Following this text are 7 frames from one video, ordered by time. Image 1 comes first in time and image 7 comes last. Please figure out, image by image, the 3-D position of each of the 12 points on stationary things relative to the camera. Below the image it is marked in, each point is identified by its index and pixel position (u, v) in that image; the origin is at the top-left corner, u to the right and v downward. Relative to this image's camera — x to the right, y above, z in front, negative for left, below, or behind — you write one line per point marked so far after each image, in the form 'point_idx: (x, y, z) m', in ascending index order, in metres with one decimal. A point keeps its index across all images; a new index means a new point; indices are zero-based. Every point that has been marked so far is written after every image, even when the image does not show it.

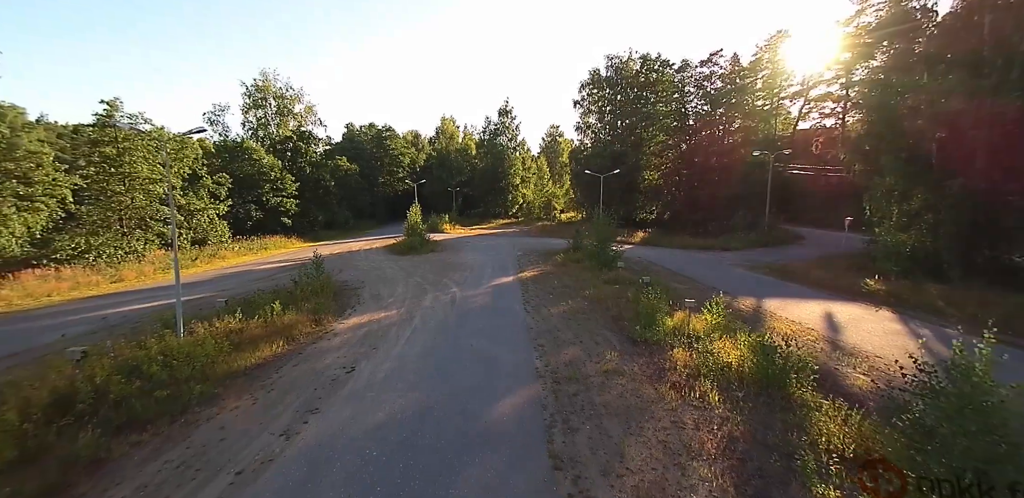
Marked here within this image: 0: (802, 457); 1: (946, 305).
0: (+3.8, -2.8, +5.3) m
1: (+14.0, -1.8, +12.7) m
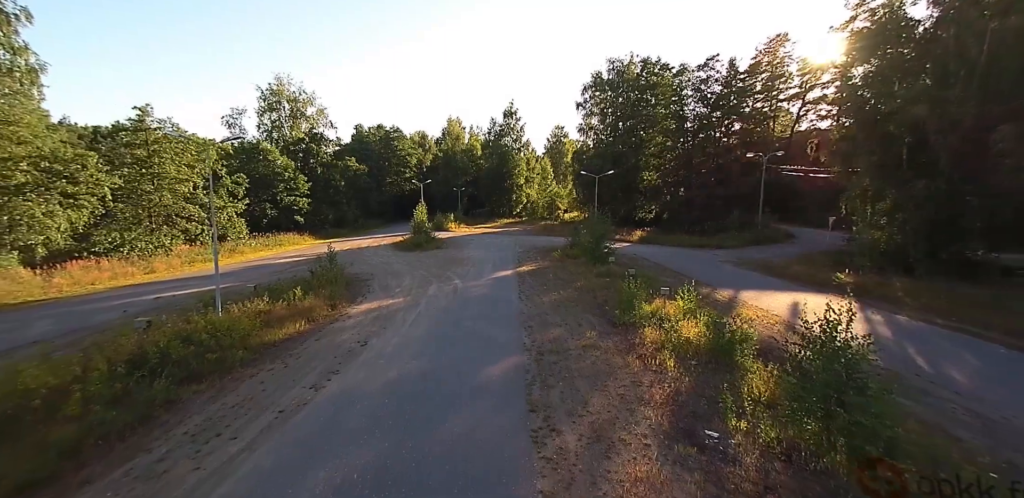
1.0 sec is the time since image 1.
0: (+3.6, -2.5, +6.6) m
1: (+13.8, -1.7, +13.8) m
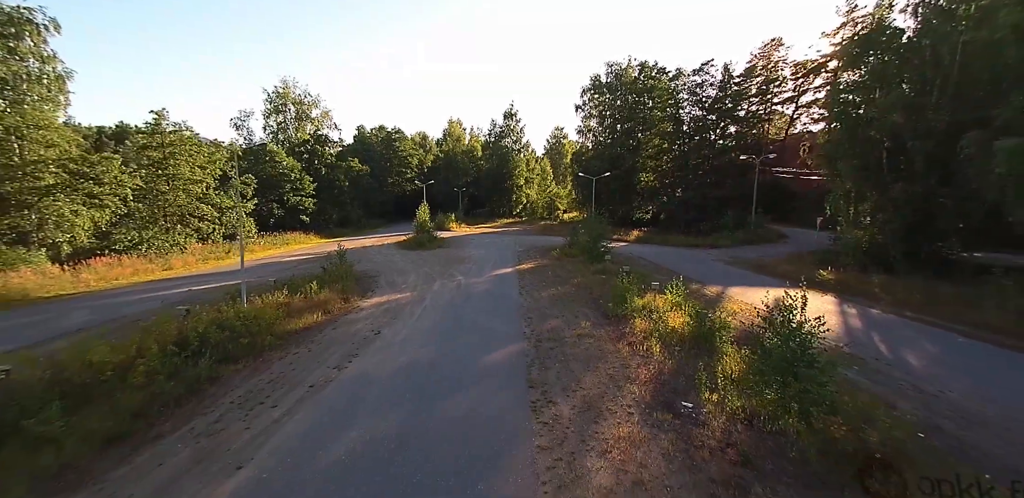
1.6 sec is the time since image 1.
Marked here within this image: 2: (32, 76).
0: (+3.6, -2.5, +7.5) m
1: (+13.9, -1.6, +14.7) m
2: (-19.2, +7.0, +16.0) m
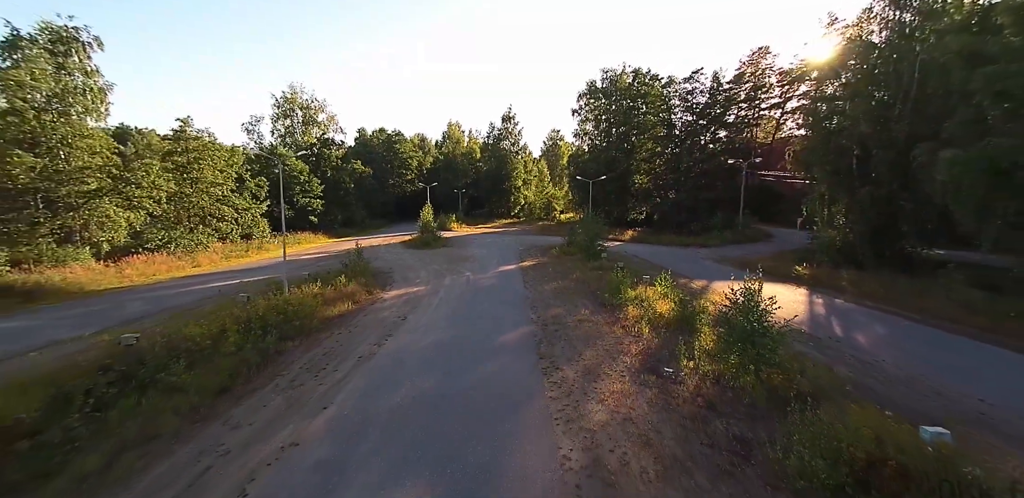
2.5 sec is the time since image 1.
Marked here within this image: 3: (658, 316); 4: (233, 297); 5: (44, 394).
0: (+3.9, -2.4, +9.1) m
1: (+14.1, -1.5, +16.4) m
2: (-19.0, +7.1, +17.4) m
3: (+4.3, -2.0, +11.4) m
4: (-8.6, -1.5, +12.0) m
5: (-7.0, -2.1, +5.9) m
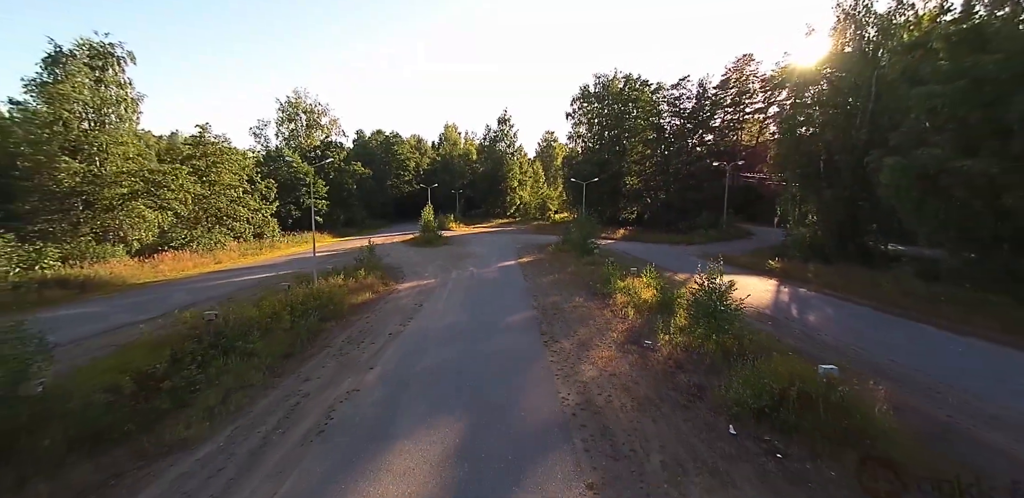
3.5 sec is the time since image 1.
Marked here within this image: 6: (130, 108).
0: (+4.1, -2.2, +10.9) m
1: (+14.2, -1.3, +18.4) m
2: (-19.0, +7.2, +18.9) m
3: (+4.4, -1.8, +13.2) m
4: (-8.5, -1.3, +13.7) m
5: (-6.8, -2.0, +7.5) m
6: (-19.0, +7.0, +19.4) m
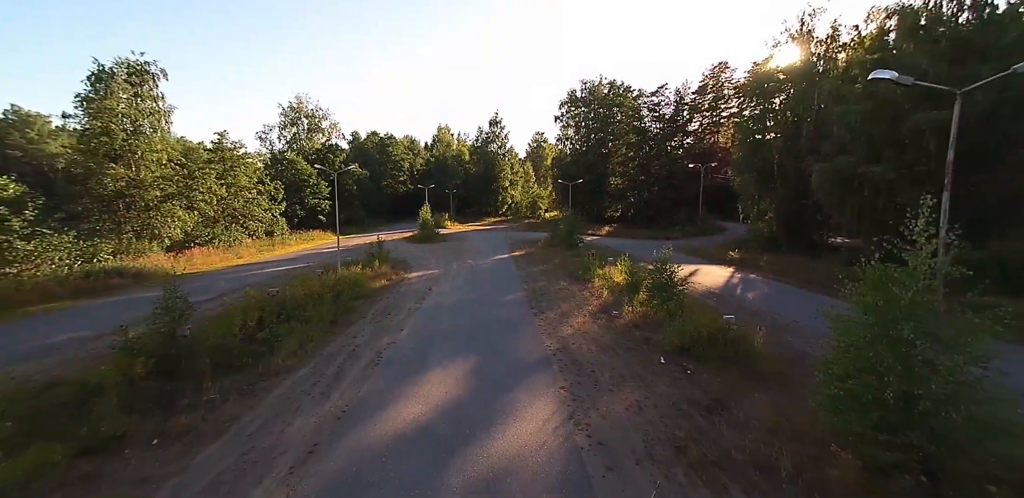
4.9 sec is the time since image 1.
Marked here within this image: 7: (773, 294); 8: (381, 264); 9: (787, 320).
0: (+3.9, -1.8, +13.6) m
1: (+13.8, -0.9, +21.3) m
2: (-19.4, +7.4, +21.1) m
3: (+4.2, -1.4, +16.0) m
4: (-8.7, -1.1, +16.1) m
5: (-6.9, -1.7, +10.0) m
6: (-19.4, +7.2, +21.6) m
7: (+10.3, -1.9, +15.5) m
8: (-6.5, -0.8, +19.4) m
9: (+8.1, -2.2, +11.4) m
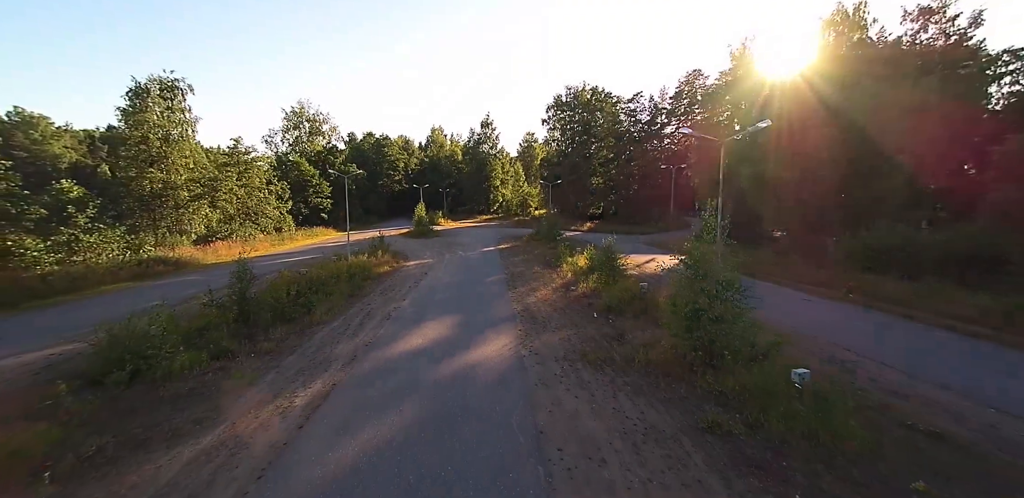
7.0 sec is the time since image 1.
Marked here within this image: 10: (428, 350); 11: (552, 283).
0: (+3.1, -1.4, +17.0) m
1: (+12.9, -0.3, +24.9) m
2: (-20.4, +7.8, +24.1) m
3: (+3.3, -1.0, +19.4) m
4: (-9.6, -0.7, +19.3) m
5: (-7.7, -1.3, +13.3) m
6: (-20.4, +7.6, +24.6) m
7: (+9.5, -1.4, +19.0) m
8: (-7.5, -0.4, +22.6) m
9: (+7.3, -1.8, +14.8) m
10: (-2.0, -2.4, +9.5) m
11: (+1.8, -1.5, +17.0) m
